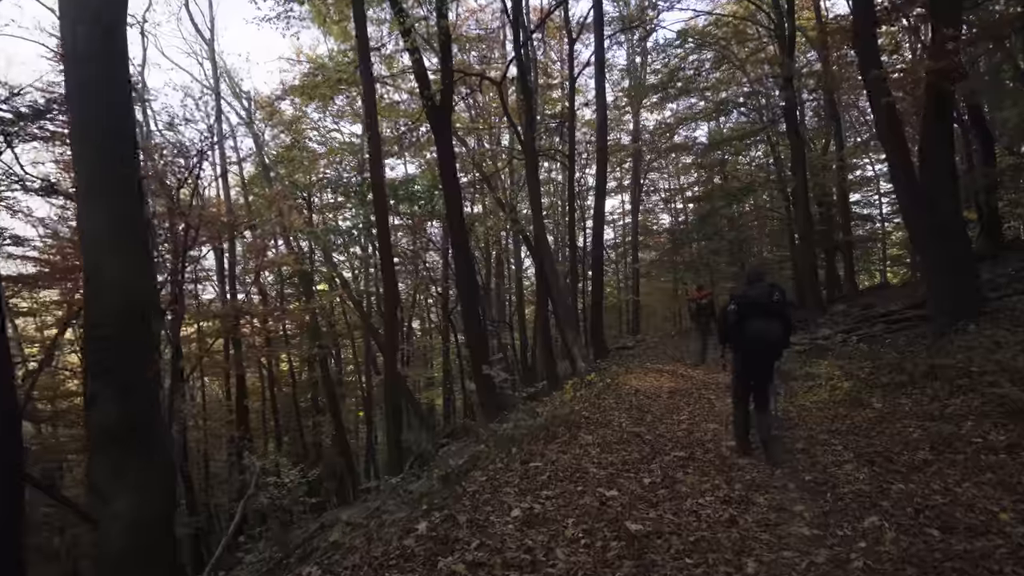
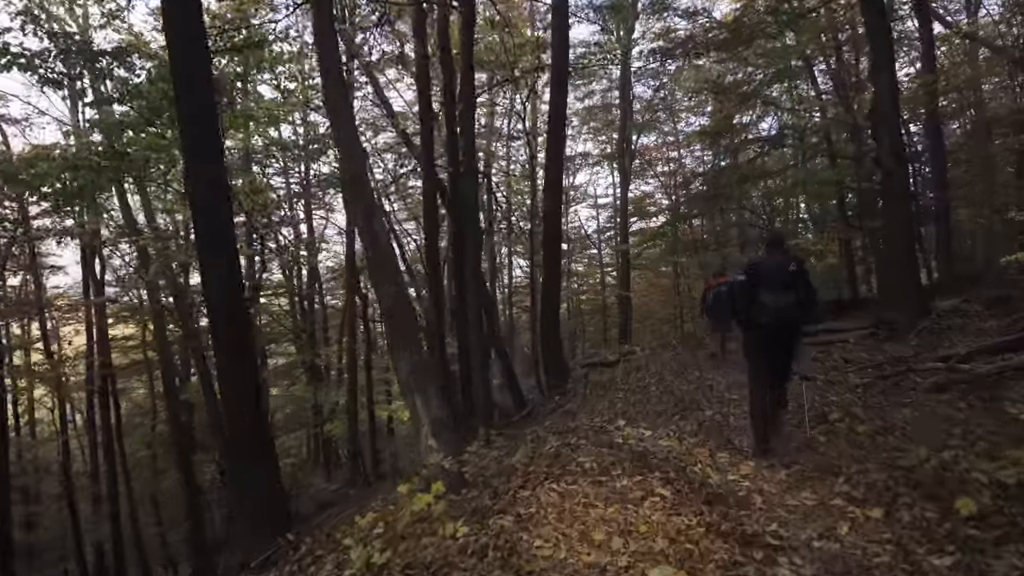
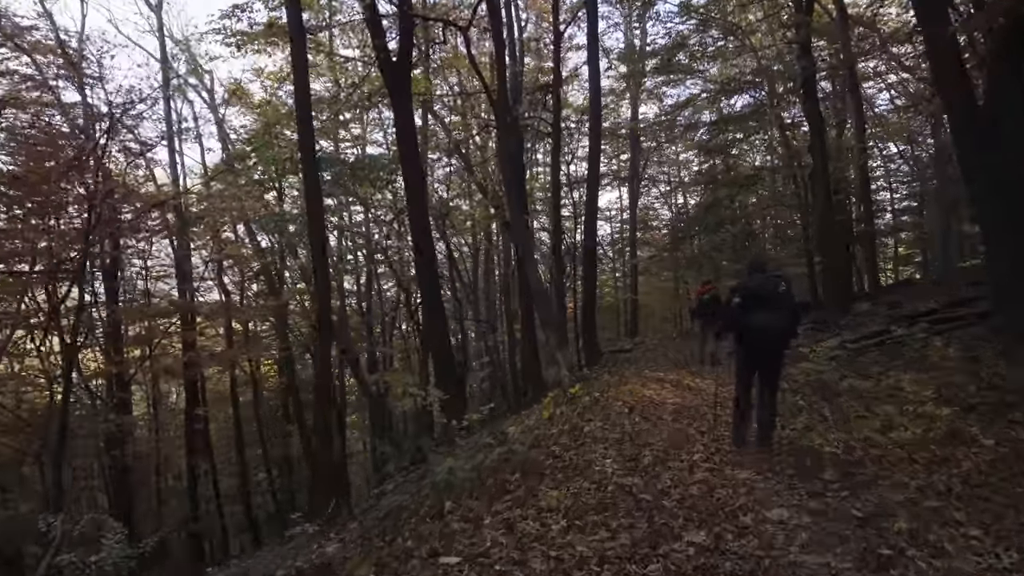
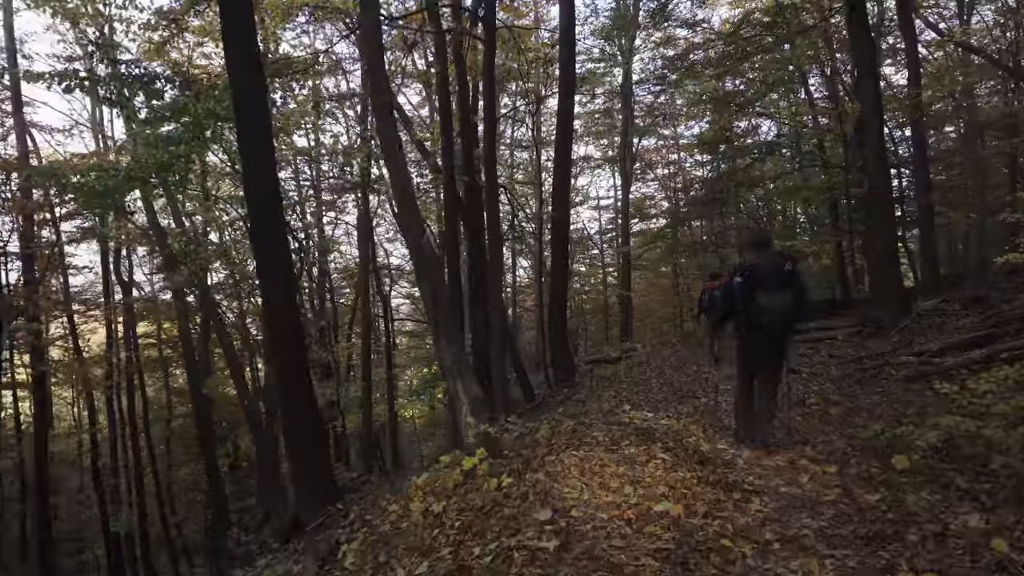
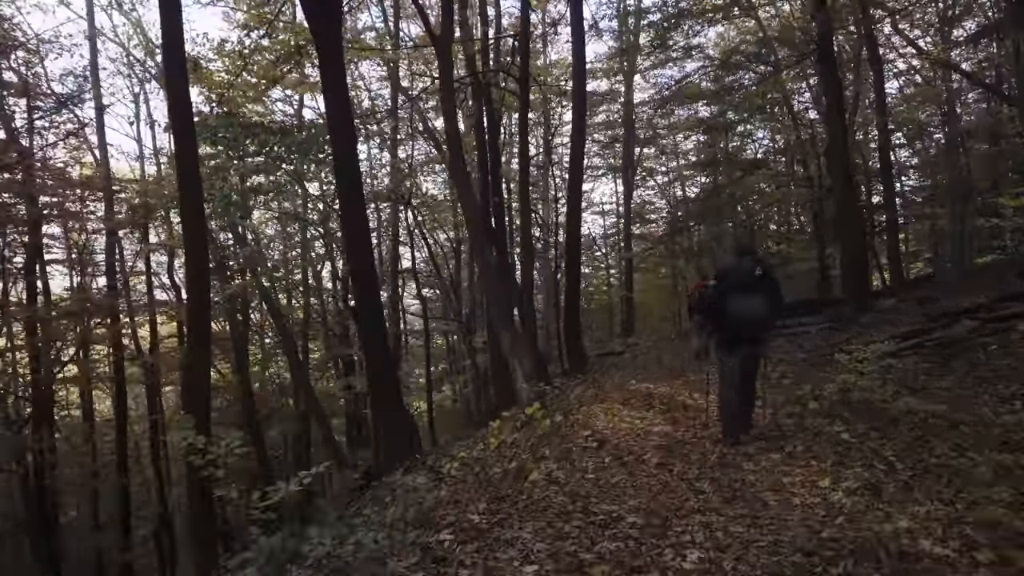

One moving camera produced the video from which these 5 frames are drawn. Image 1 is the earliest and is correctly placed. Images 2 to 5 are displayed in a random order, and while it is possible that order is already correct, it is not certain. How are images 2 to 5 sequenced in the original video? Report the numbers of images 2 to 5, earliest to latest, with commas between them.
3, 5, 4, 2
